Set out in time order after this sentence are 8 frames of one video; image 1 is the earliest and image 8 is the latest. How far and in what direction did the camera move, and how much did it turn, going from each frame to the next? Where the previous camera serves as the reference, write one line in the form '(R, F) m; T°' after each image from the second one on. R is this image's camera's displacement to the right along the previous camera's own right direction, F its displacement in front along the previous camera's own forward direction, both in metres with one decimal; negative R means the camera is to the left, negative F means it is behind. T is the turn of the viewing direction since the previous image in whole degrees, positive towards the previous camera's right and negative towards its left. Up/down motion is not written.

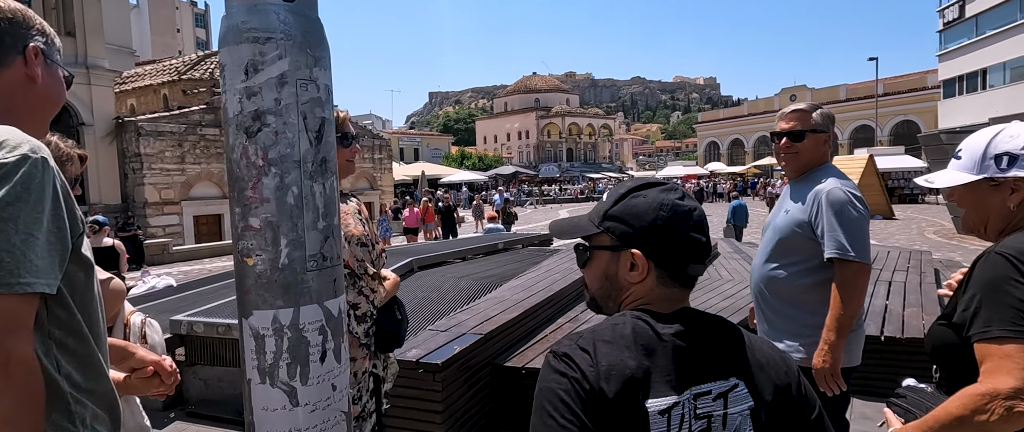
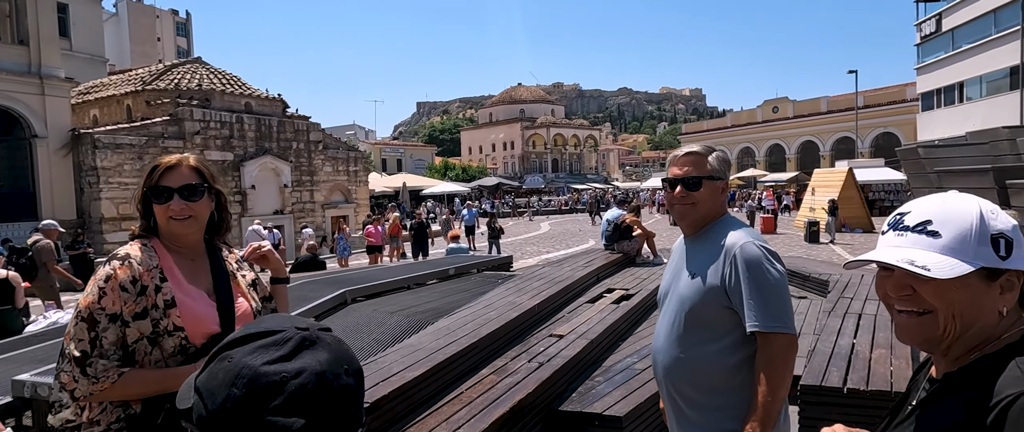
(+0.4, +0.4) m; +1°
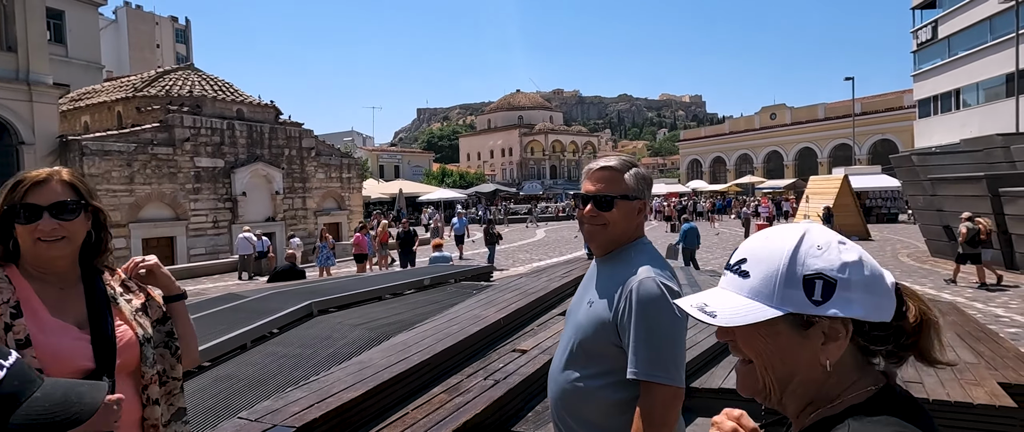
(+0.3, +0.1) m; 0°
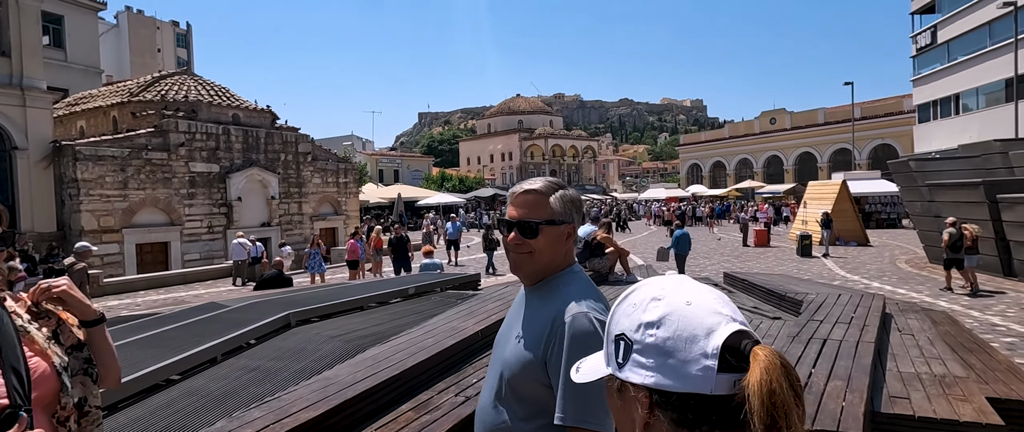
(+0.2, +0.1) m; 0°
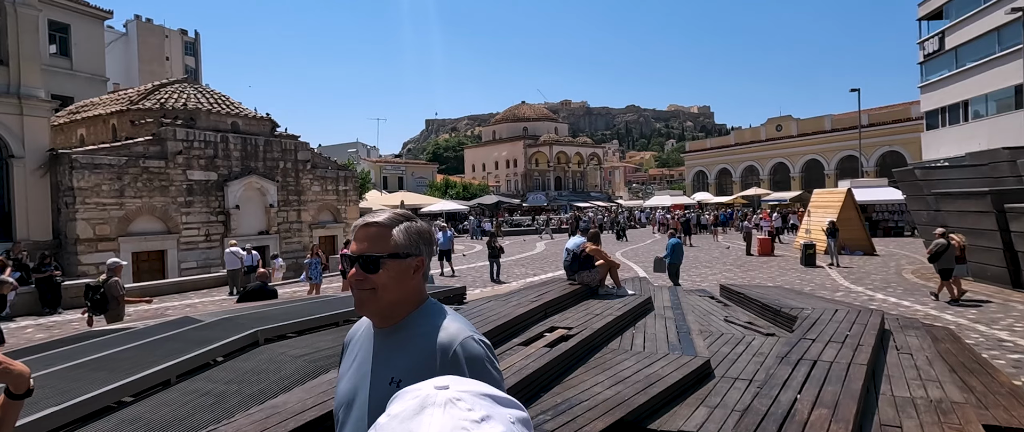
(+0.3, +0.2) m; -1°
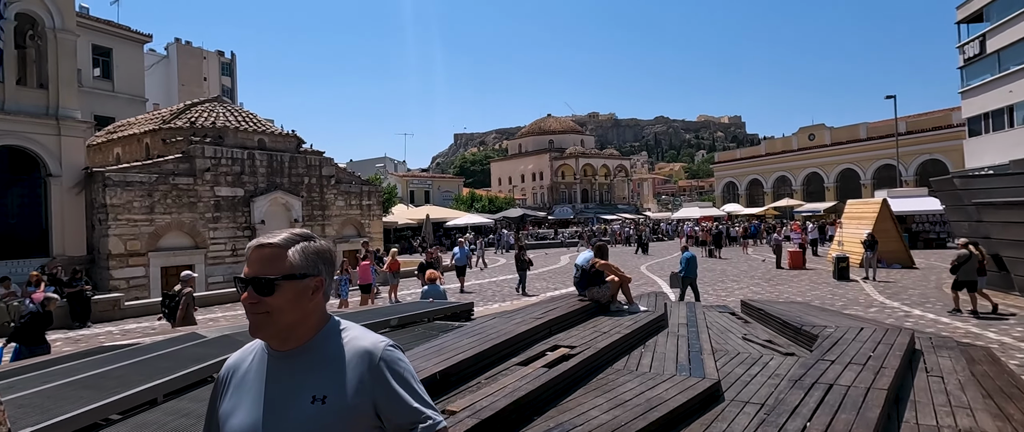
(+0.3, +0.2) m; -3°
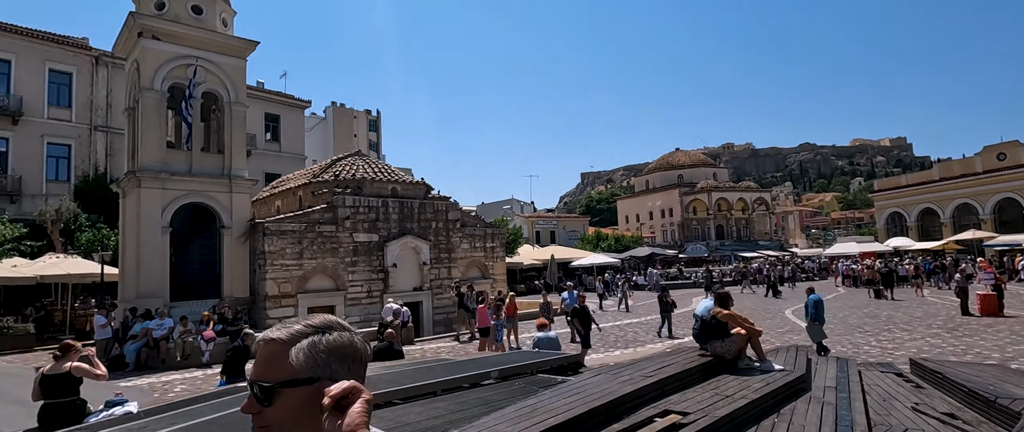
(+0.4, +0.3) m; -13°
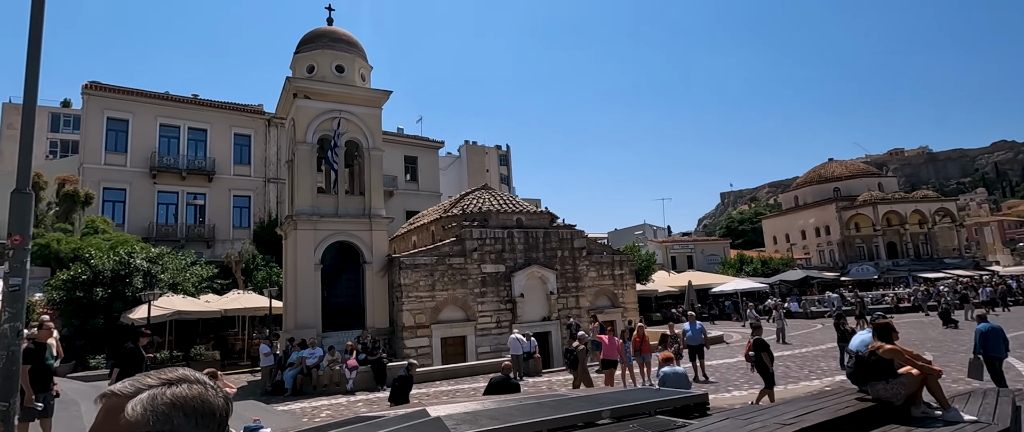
(+0.8, +0.3) m; -14°
